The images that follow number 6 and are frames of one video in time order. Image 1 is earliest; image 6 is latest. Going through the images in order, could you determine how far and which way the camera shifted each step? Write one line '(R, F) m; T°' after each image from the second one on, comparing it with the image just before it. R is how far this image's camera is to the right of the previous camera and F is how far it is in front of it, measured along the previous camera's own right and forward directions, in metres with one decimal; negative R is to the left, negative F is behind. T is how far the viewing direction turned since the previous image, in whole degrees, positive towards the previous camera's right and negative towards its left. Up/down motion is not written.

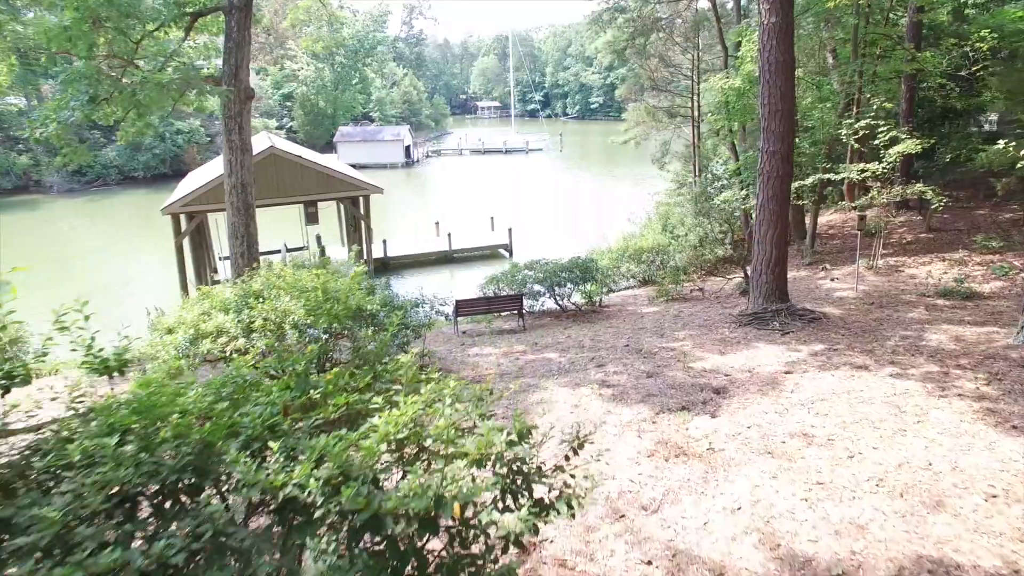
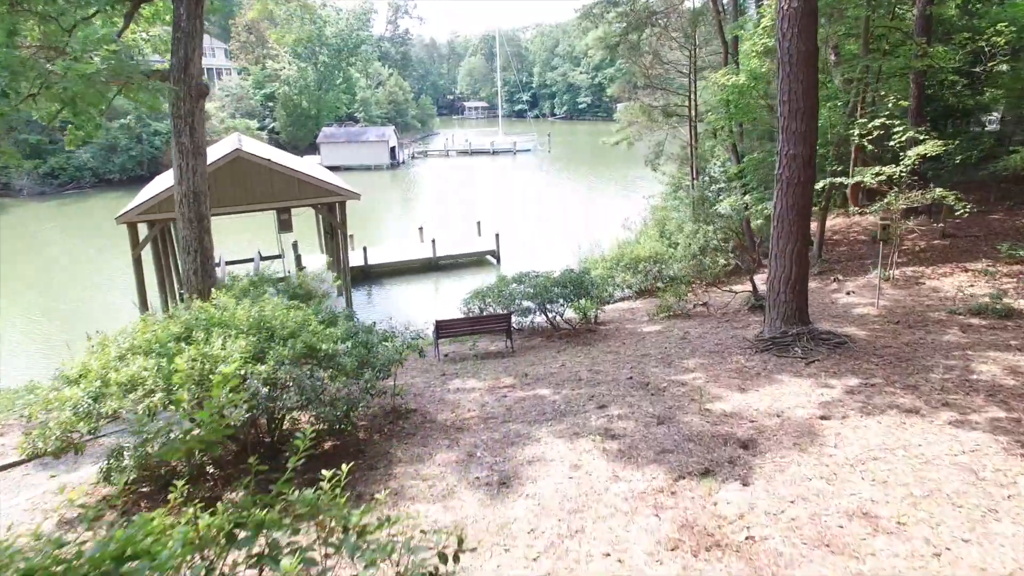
(0.0, +0.9) m; +1°
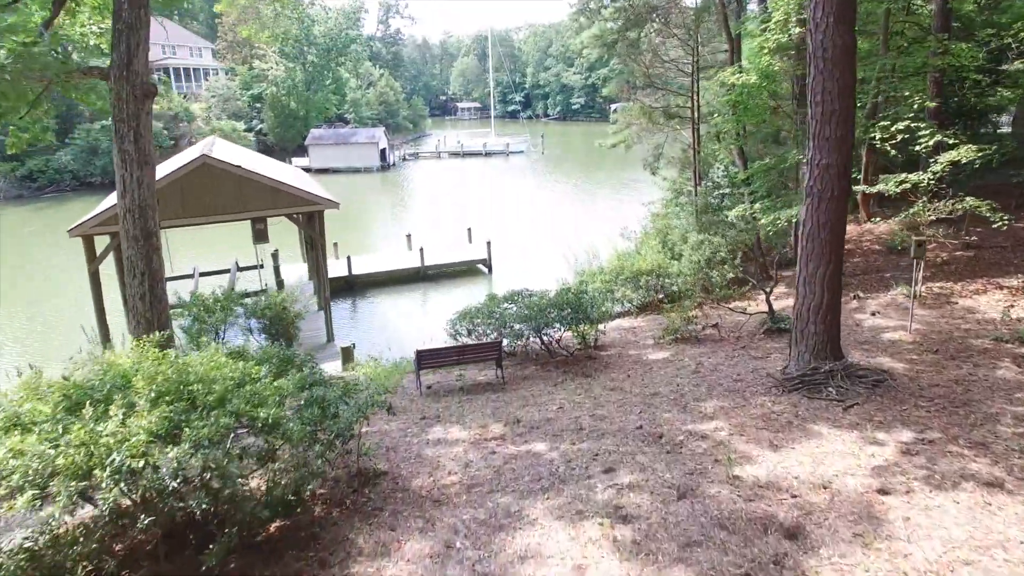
(0.0, +0.9) m; +1°
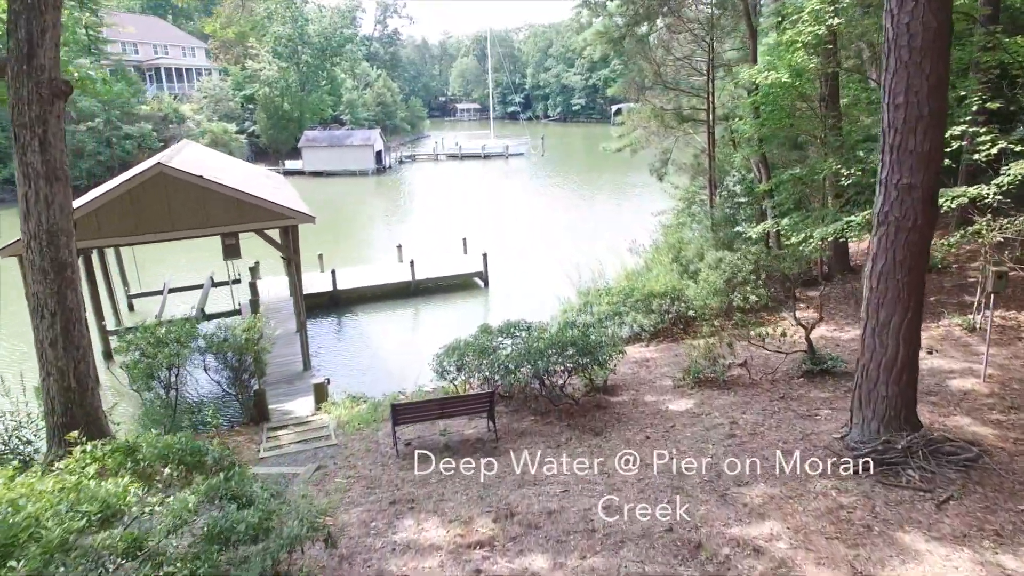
(+0.1, +1.3) m; 0°
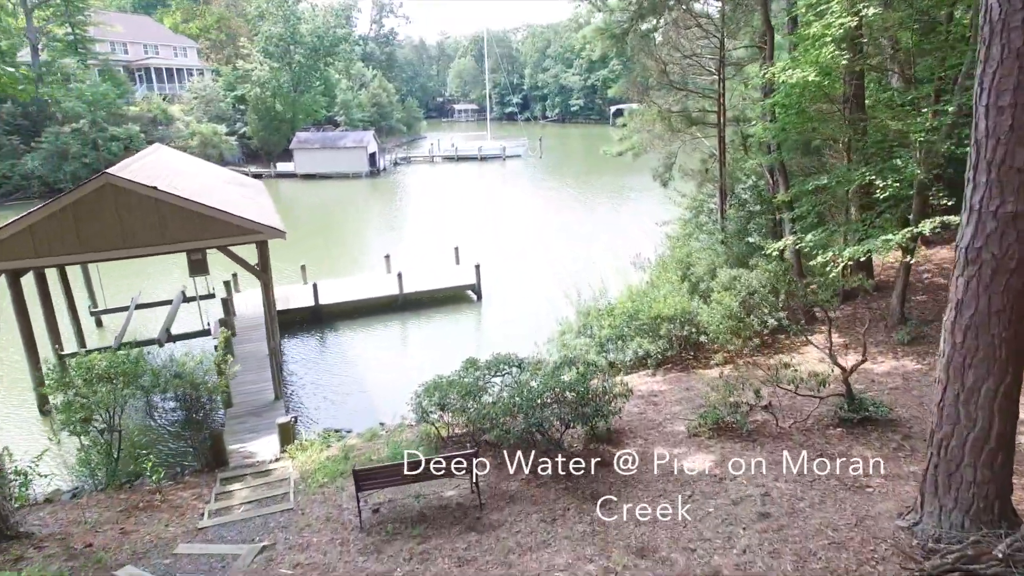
(+0.1, +1.1) m; 0°
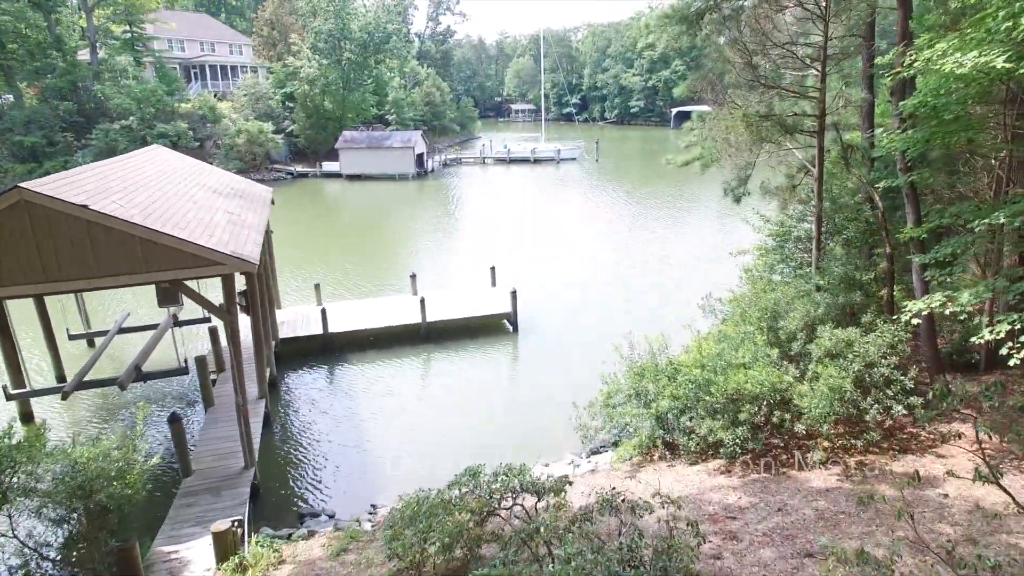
(+0.3, +2.3) m; -5°
